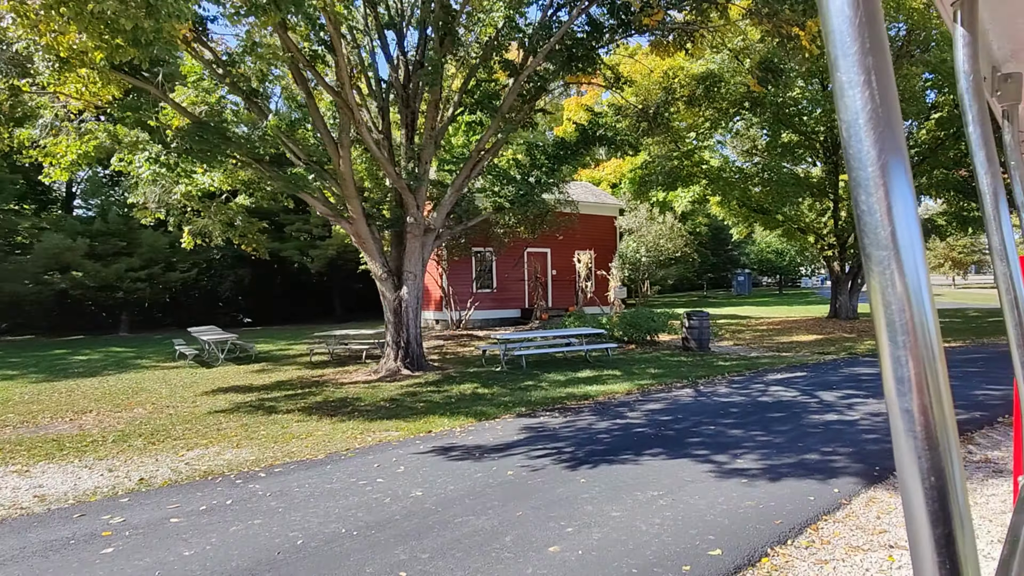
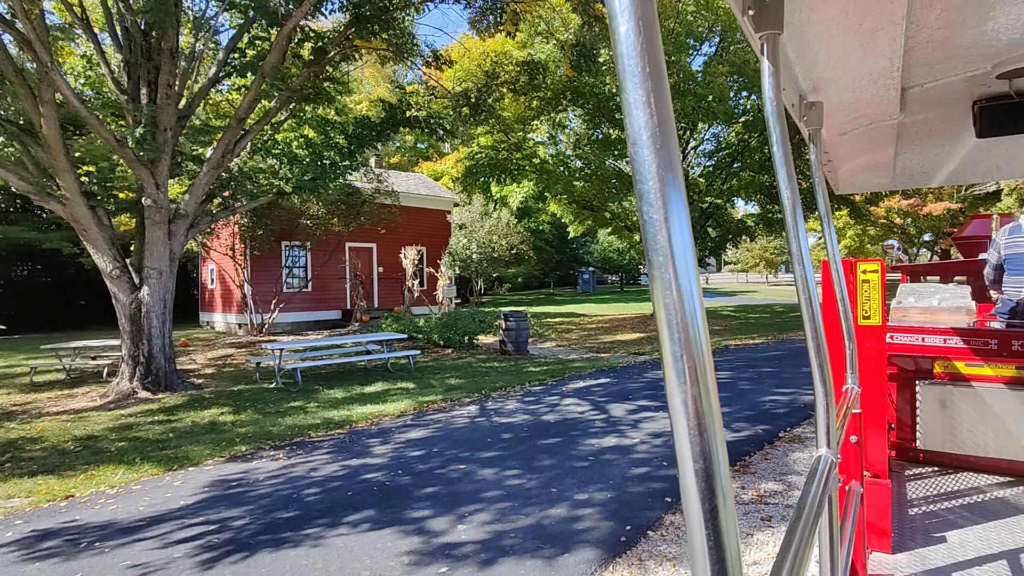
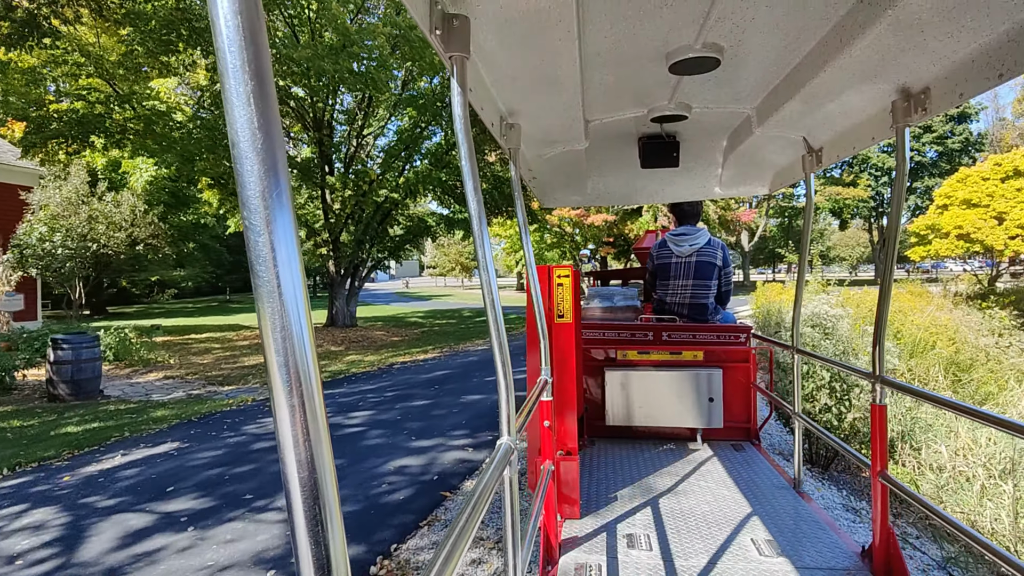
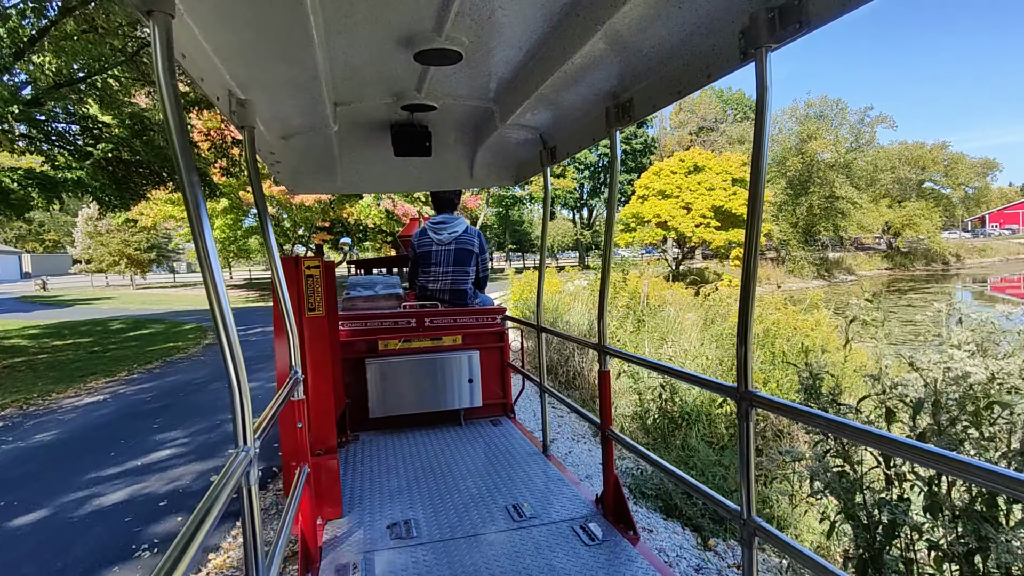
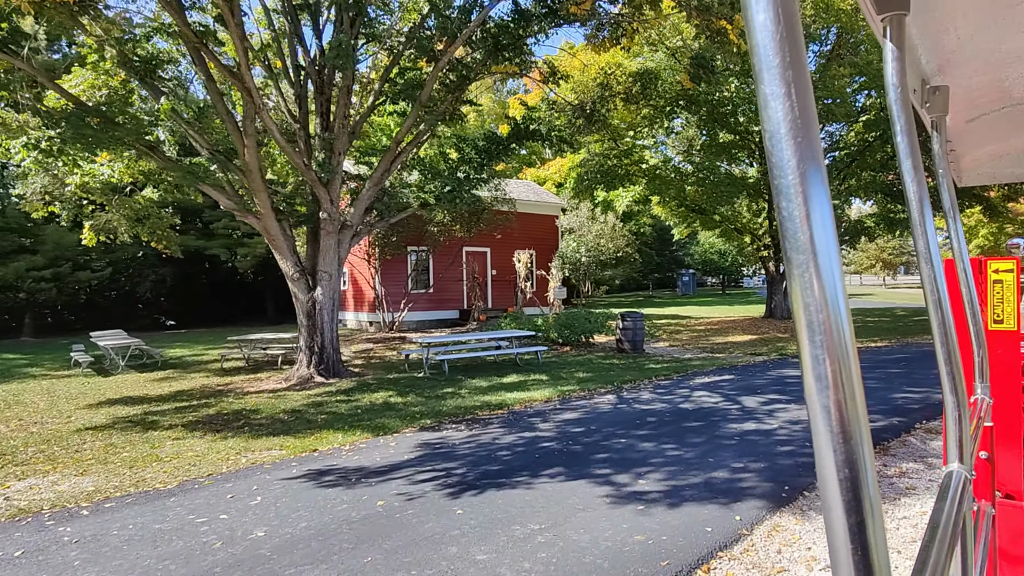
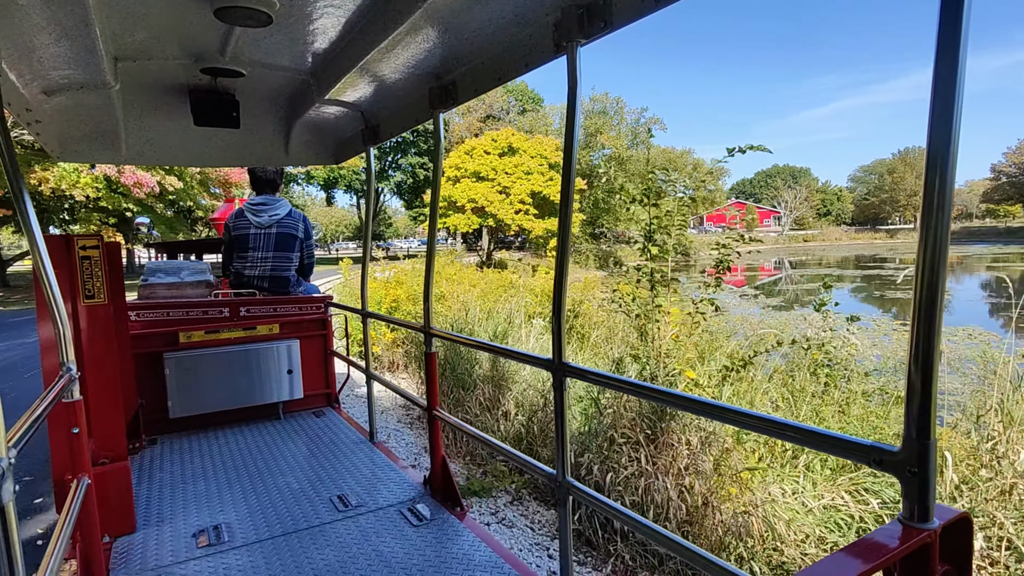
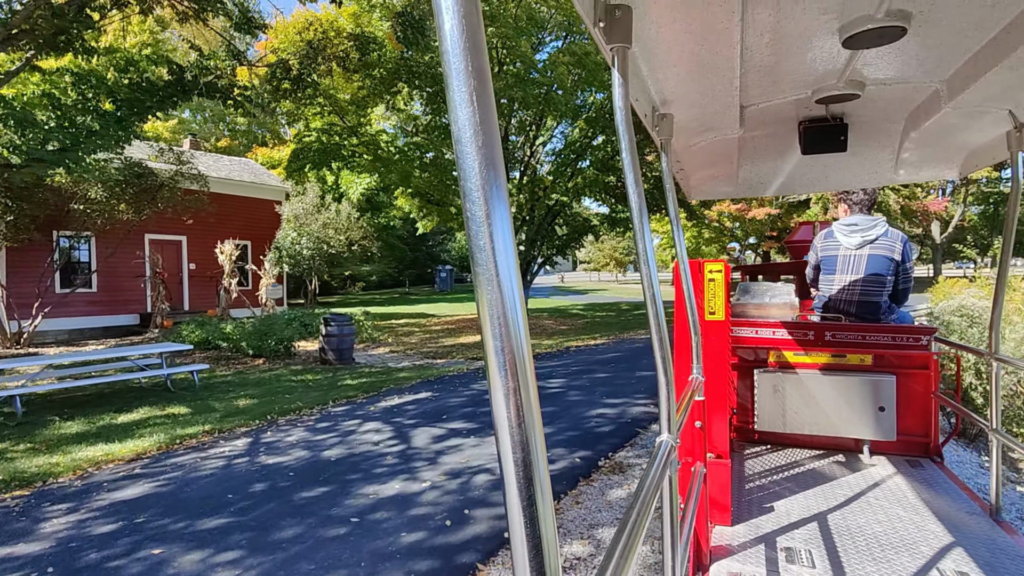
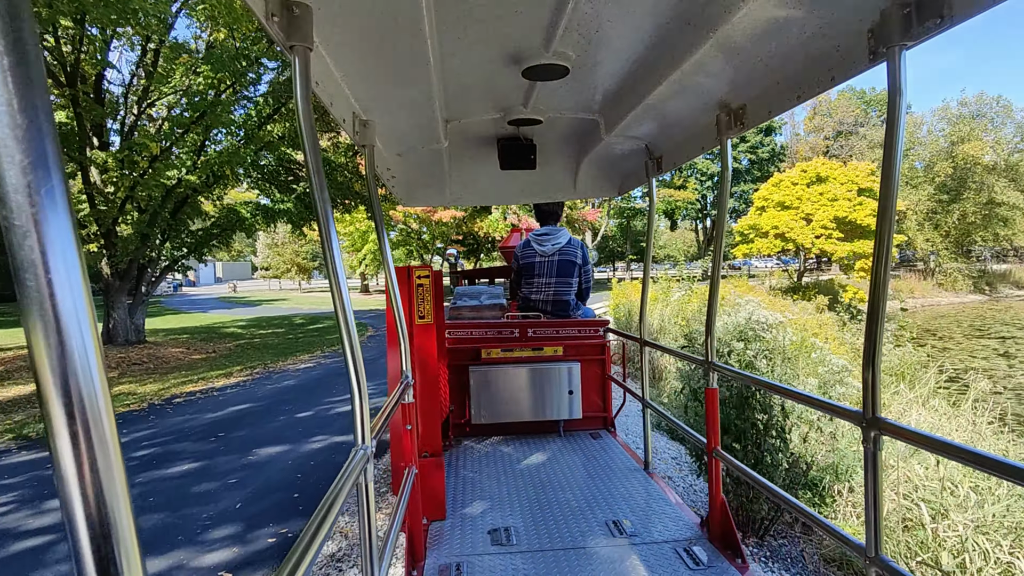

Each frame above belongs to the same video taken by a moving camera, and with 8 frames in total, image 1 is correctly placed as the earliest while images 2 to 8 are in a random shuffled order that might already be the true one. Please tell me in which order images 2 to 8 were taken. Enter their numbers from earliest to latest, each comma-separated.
5, 2, 7, 3, 8, 4, 6
